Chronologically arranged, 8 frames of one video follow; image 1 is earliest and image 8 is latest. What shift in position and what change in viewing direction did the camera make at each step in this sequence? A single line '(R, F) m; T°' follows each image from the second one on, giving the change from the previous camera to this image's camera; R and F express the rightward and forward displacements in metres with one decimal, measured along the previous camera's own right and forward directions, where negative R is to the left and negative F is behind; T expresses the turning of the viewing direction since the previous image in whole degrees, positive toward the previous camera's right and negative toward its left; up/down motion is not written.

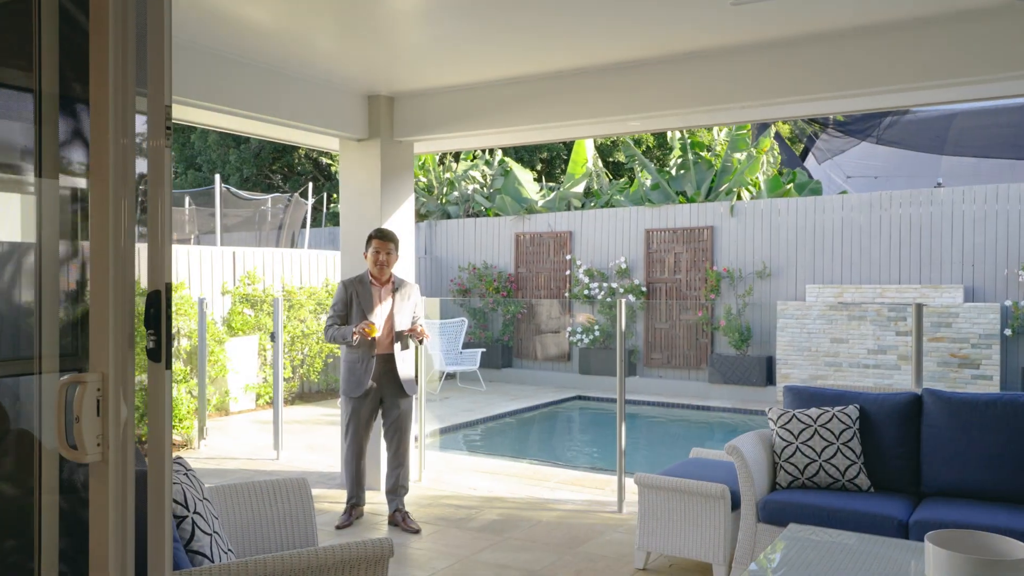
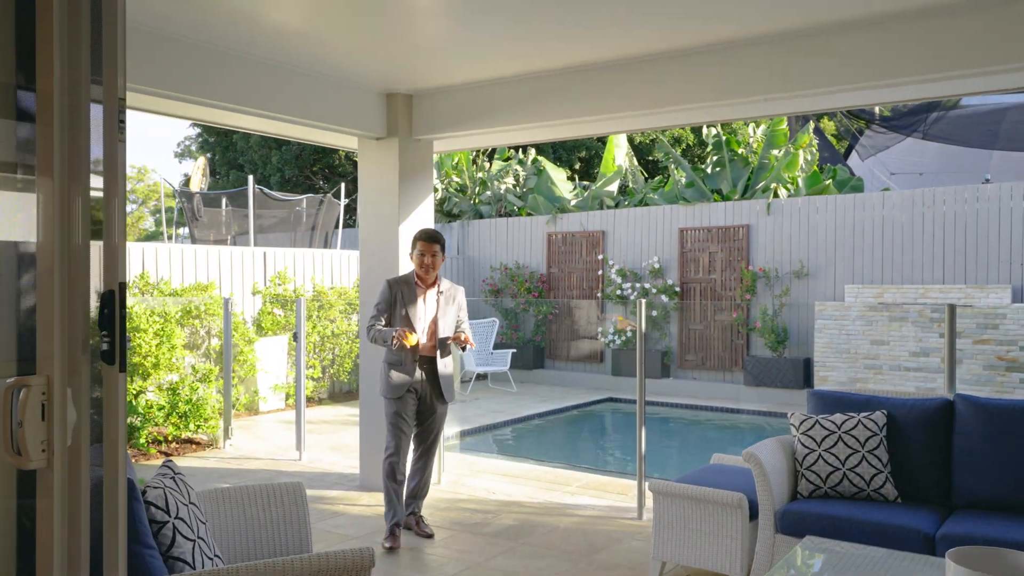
(+0.1, +0.1) m; -3°
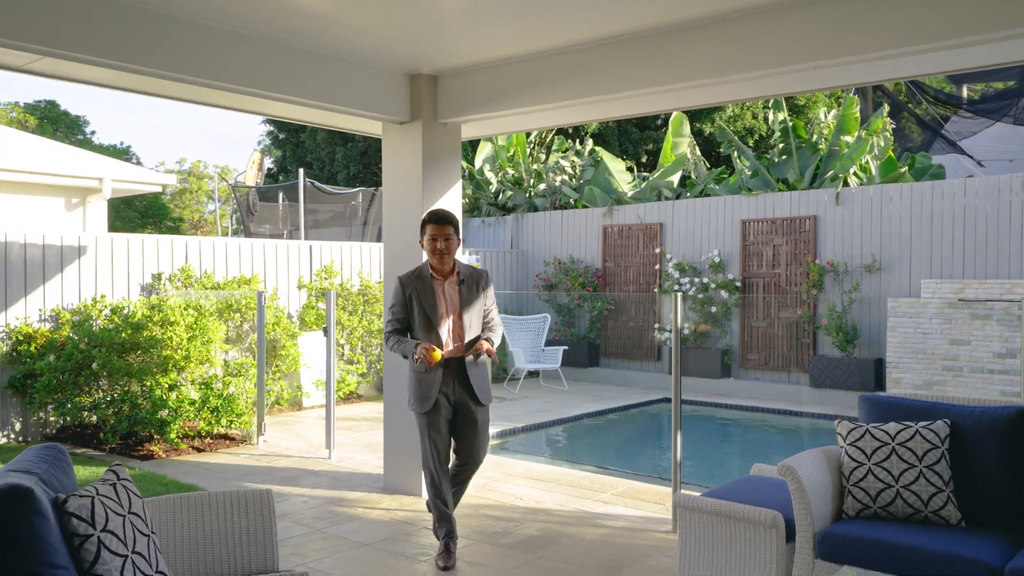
(+0.3, +0.3) m; -5°
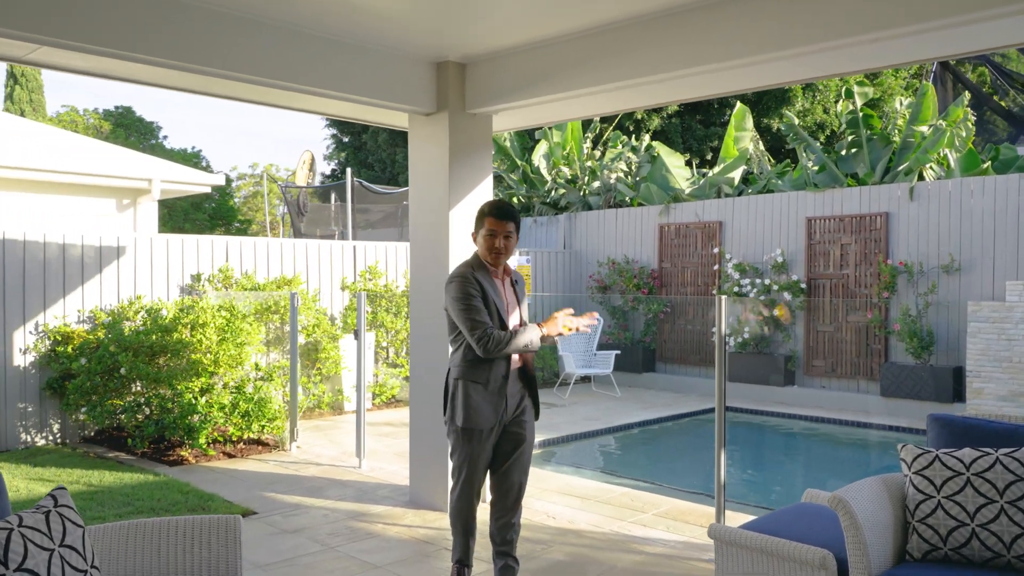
(+0.2, +0.4) m; -5°
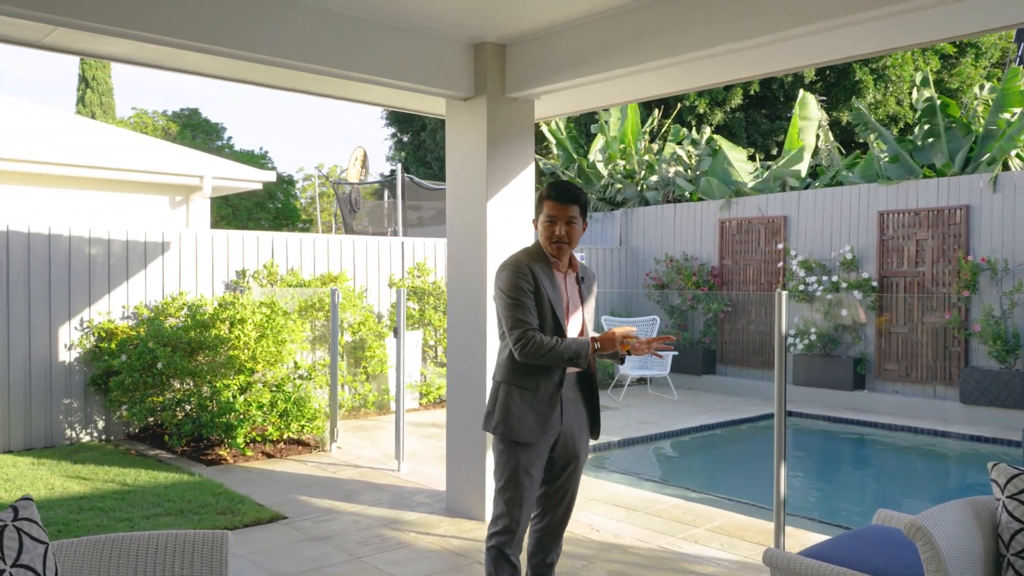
(+0.1, +0.3) m; -4°
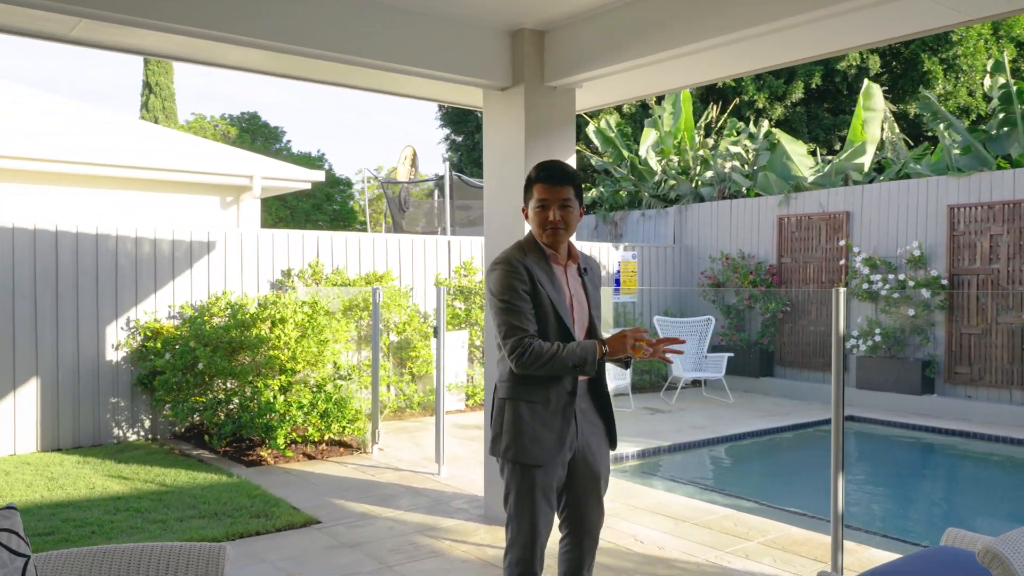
(+0.1, +0.2) m; -4°
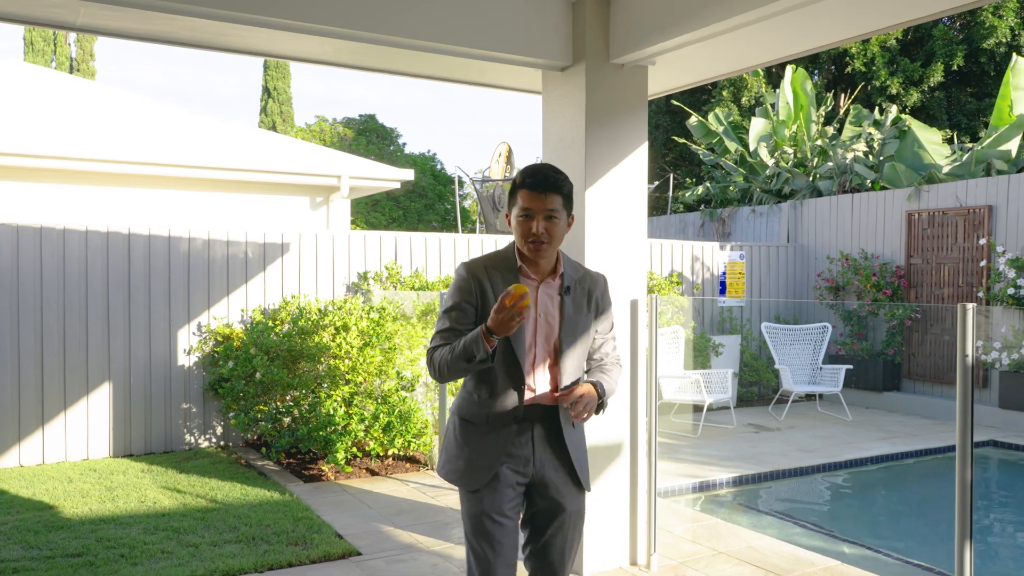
(+0.3, +0.5) m; -8°
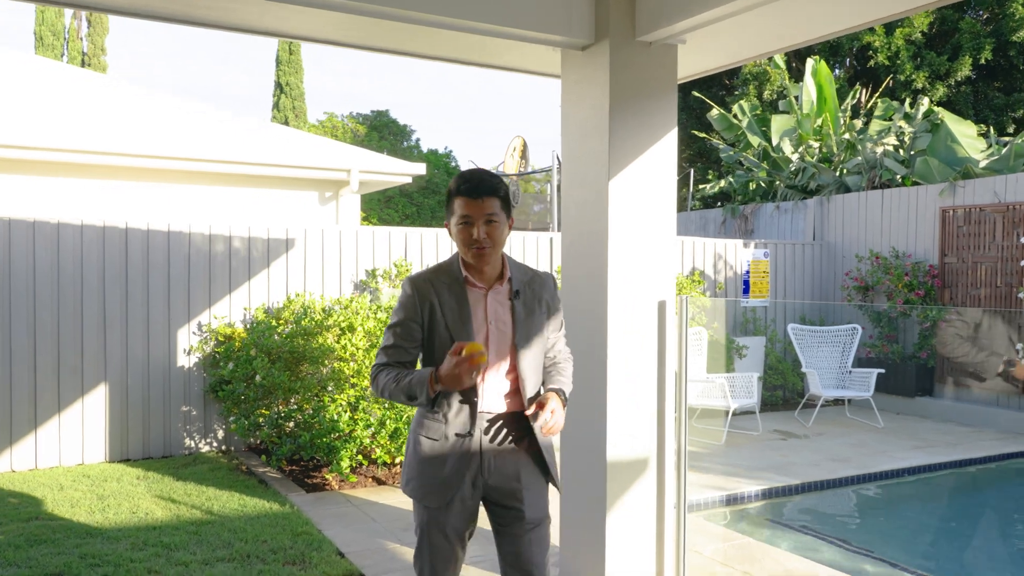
(0.0, +0.3) m; -1°
